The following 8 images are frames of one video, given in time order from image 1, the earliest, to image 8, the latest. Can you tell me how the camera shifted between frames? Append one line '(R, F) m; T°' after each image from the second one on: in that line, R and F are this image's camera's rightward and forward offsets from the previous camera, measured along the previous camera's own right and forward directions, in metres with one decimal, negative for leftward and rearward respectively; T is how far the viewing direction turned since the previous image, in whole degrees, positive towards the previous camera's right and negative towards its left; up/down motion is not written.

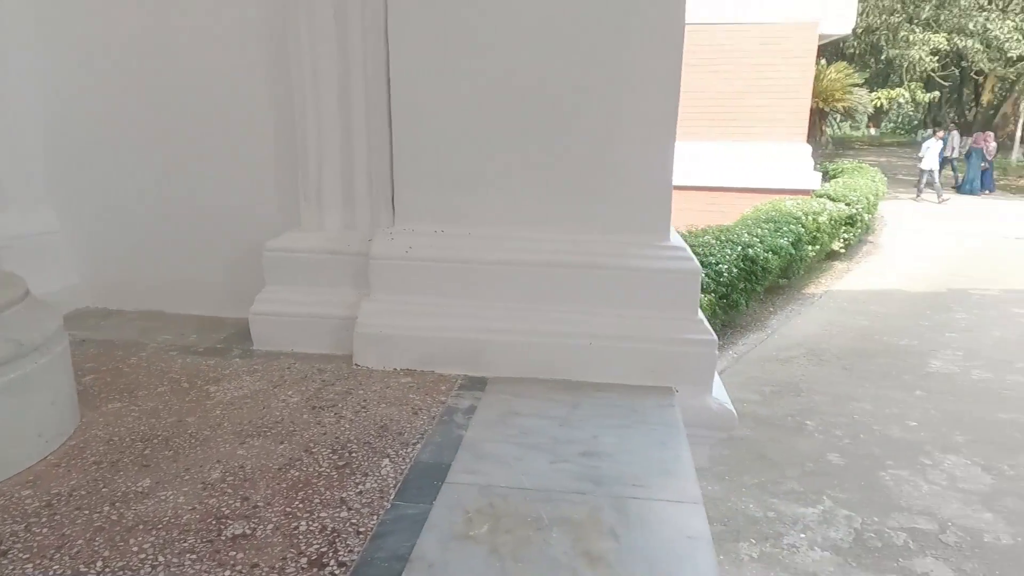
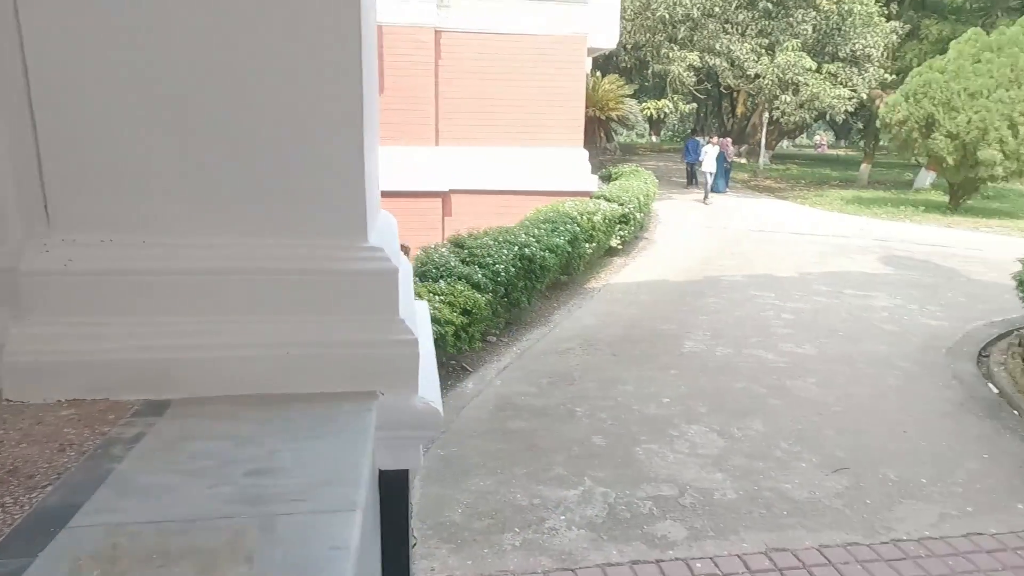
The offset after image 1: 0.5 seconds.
(+0.3, 0.0) m; +16°
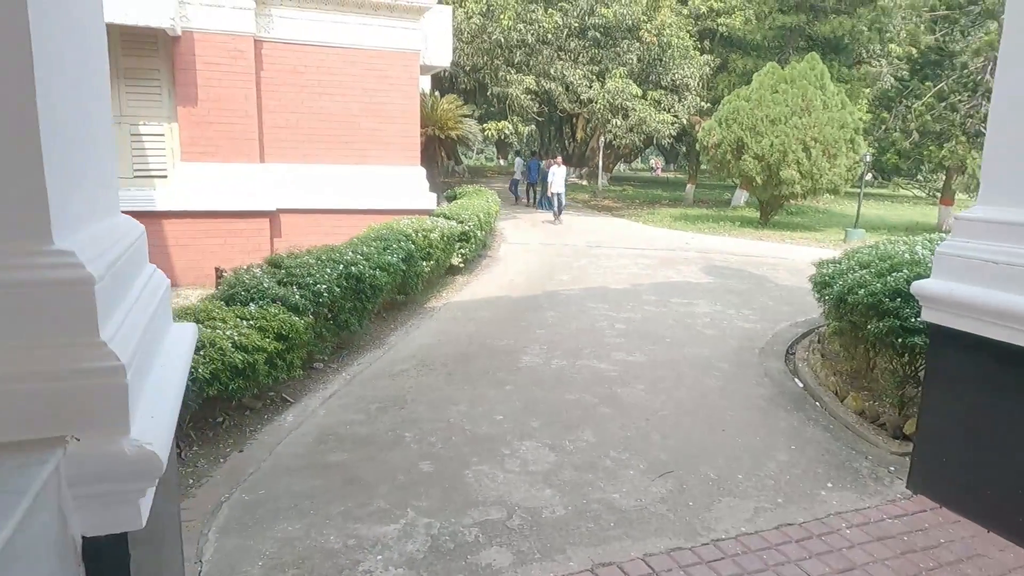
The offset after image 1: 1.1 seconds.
(+0.2, +0.2) m; +12°
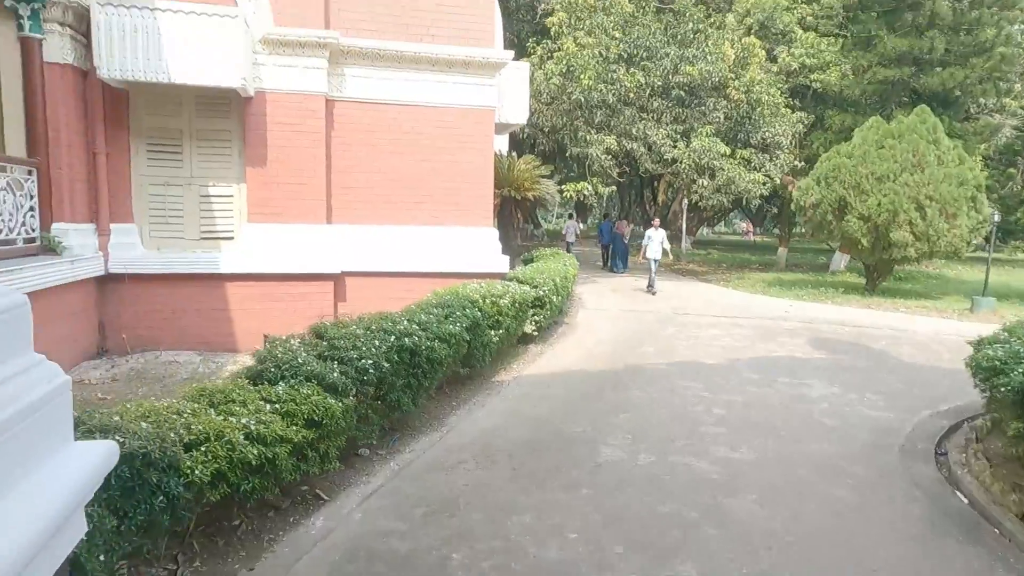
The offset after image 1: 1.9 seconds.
(0.0, +0.8) m; -7°
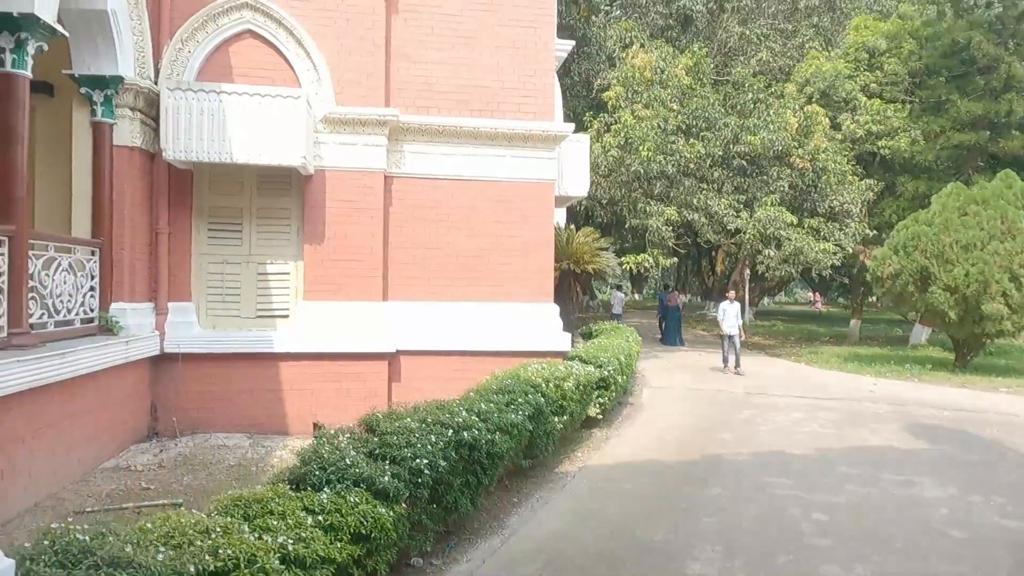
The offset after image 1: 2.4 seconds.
(-0.1, +0.4) m; -5°
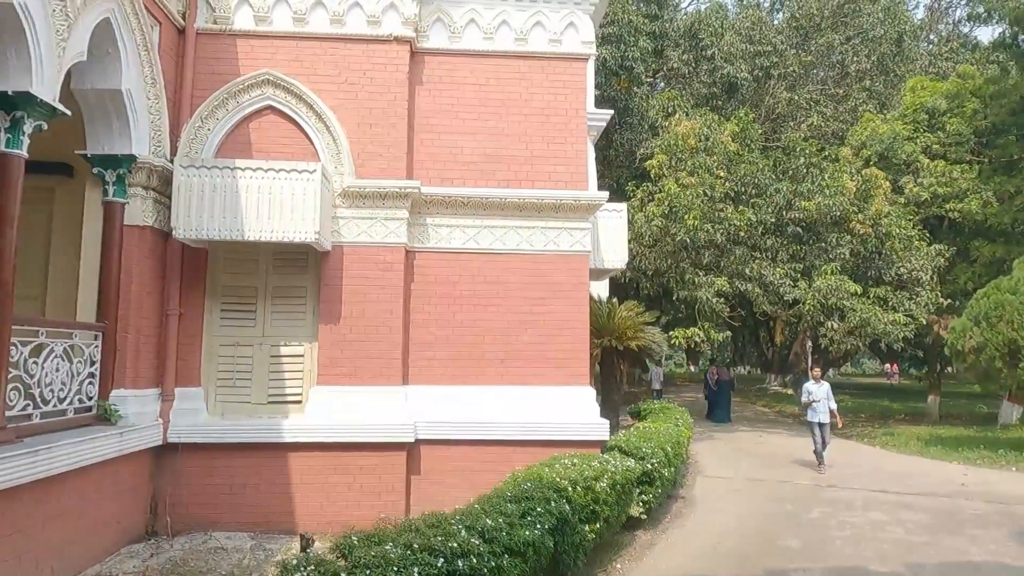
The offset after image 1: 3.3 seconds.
(+0.2, +0.6) m; -5°
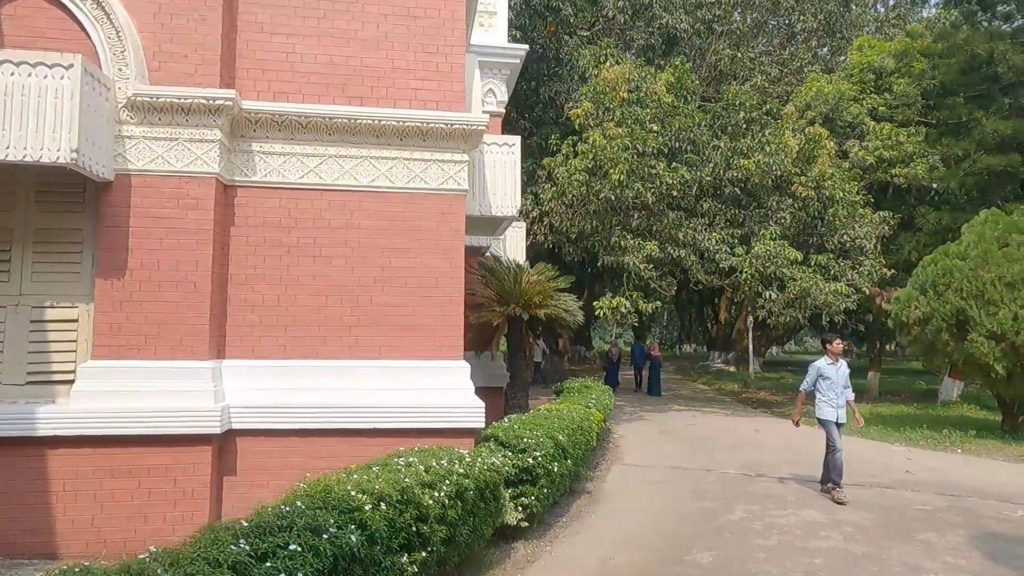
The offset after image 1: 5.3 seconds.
(+0.9, +1.5) m; +4°
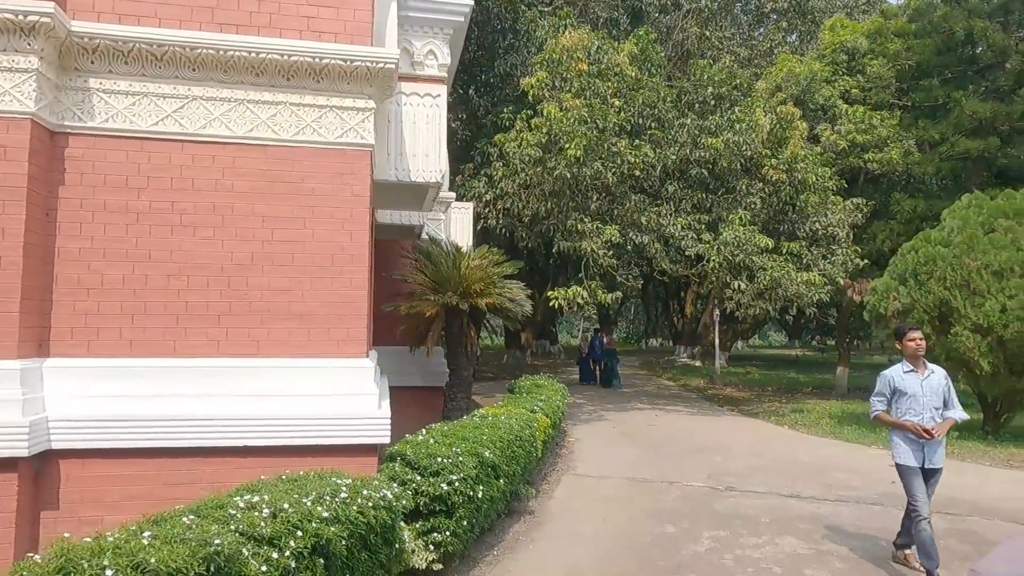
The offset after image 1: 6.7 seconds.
(+0.4, +1.2) m; +3°
